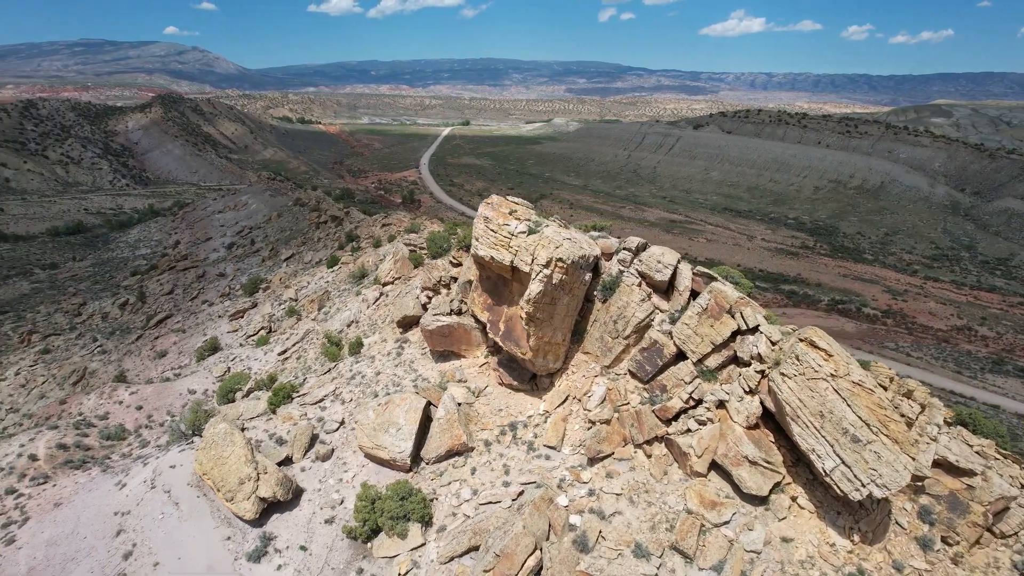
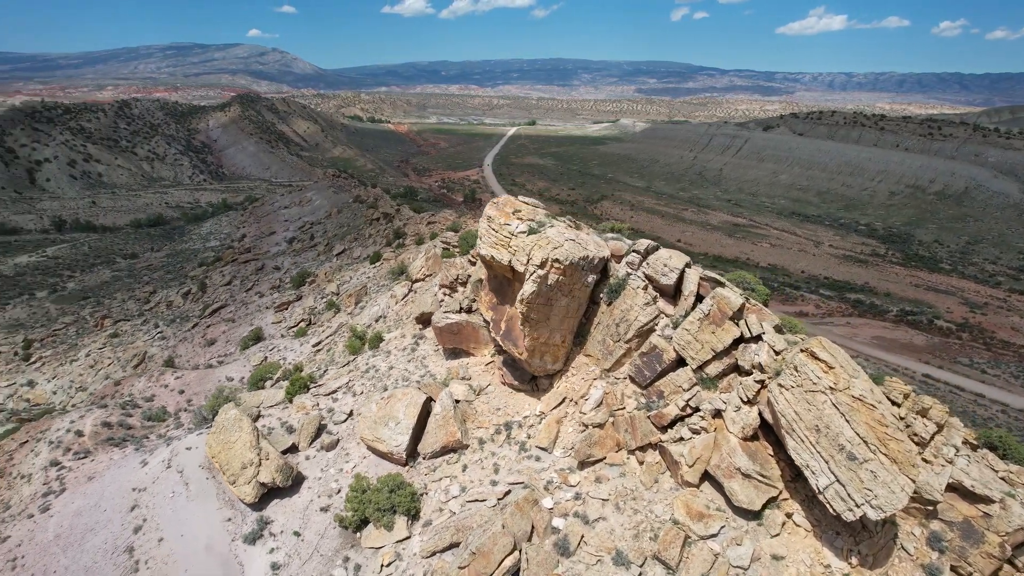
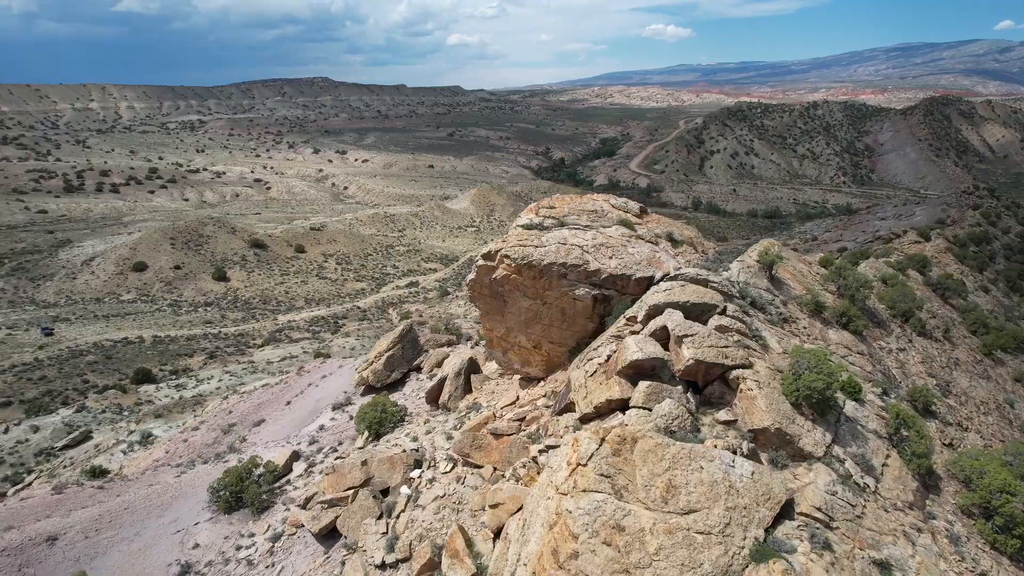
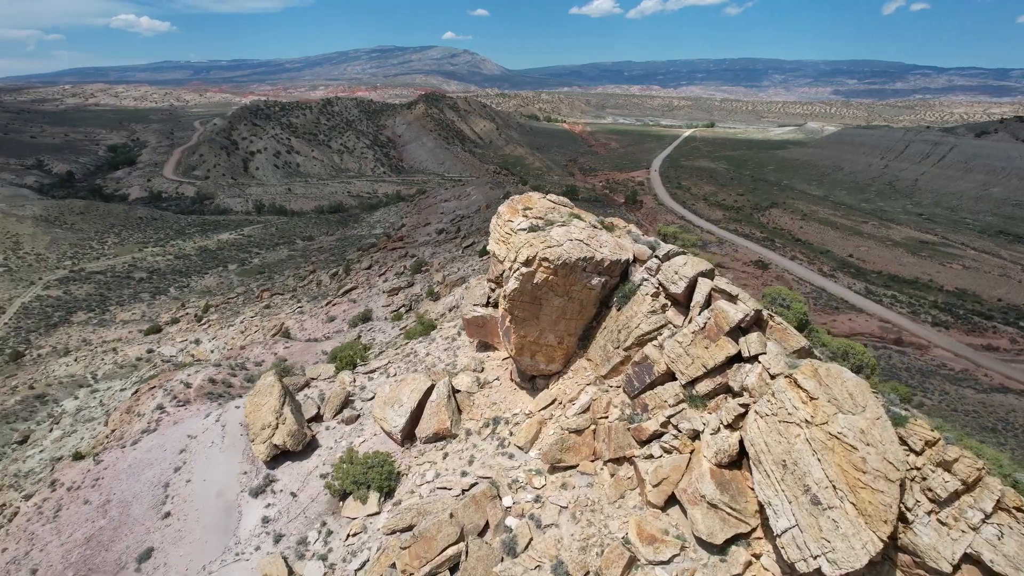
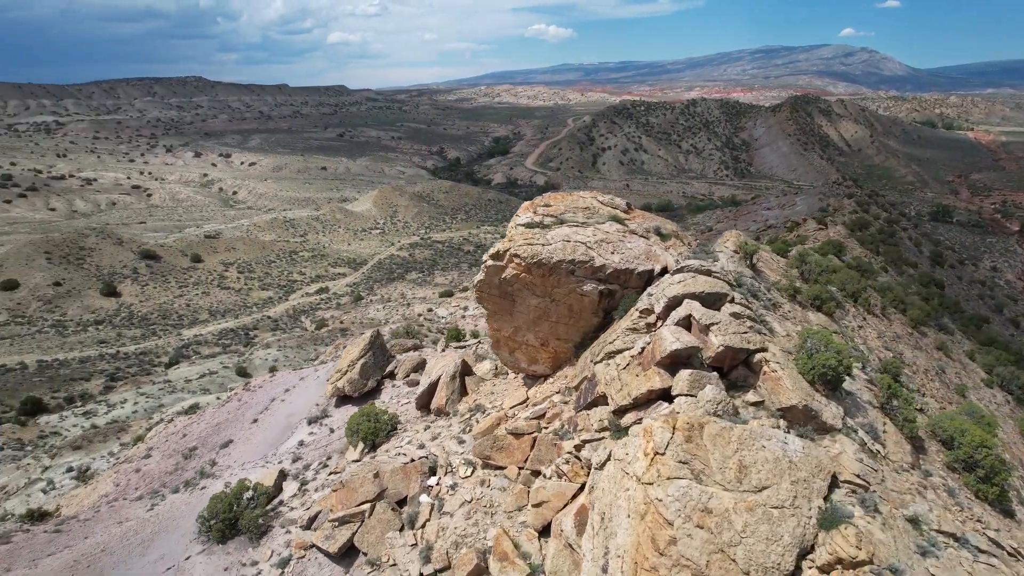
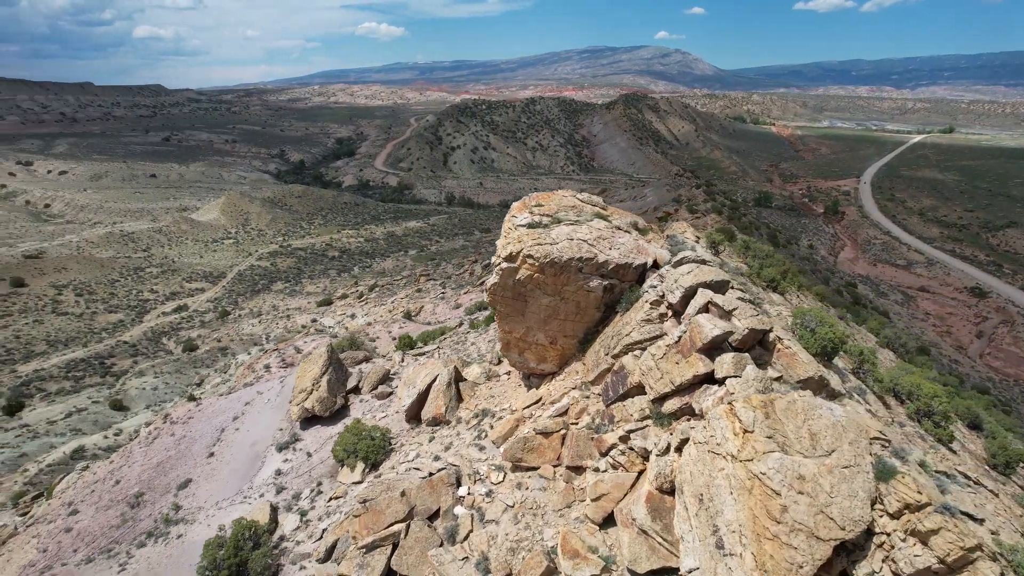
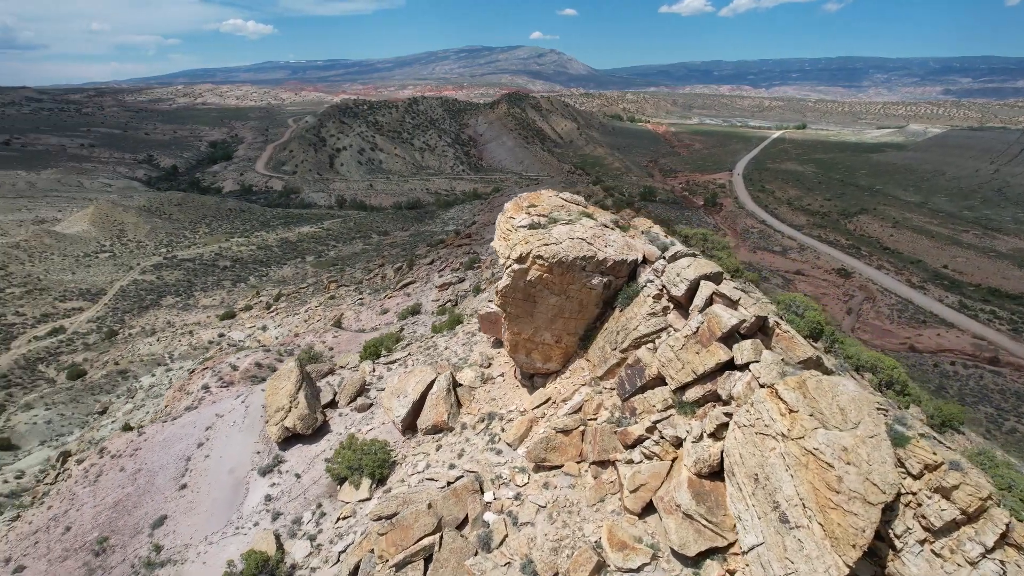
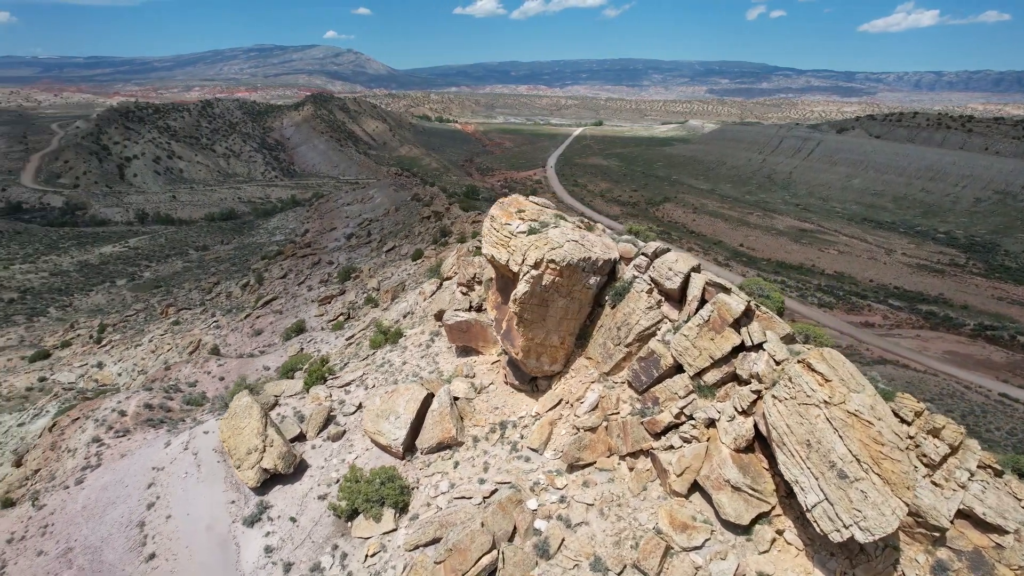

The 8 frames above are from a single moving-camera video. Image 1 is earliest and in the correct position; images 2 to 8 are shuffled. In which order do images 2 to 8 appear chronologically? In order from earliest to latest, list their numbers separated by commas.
2, 8, 4, 7, 6, 5, 3
